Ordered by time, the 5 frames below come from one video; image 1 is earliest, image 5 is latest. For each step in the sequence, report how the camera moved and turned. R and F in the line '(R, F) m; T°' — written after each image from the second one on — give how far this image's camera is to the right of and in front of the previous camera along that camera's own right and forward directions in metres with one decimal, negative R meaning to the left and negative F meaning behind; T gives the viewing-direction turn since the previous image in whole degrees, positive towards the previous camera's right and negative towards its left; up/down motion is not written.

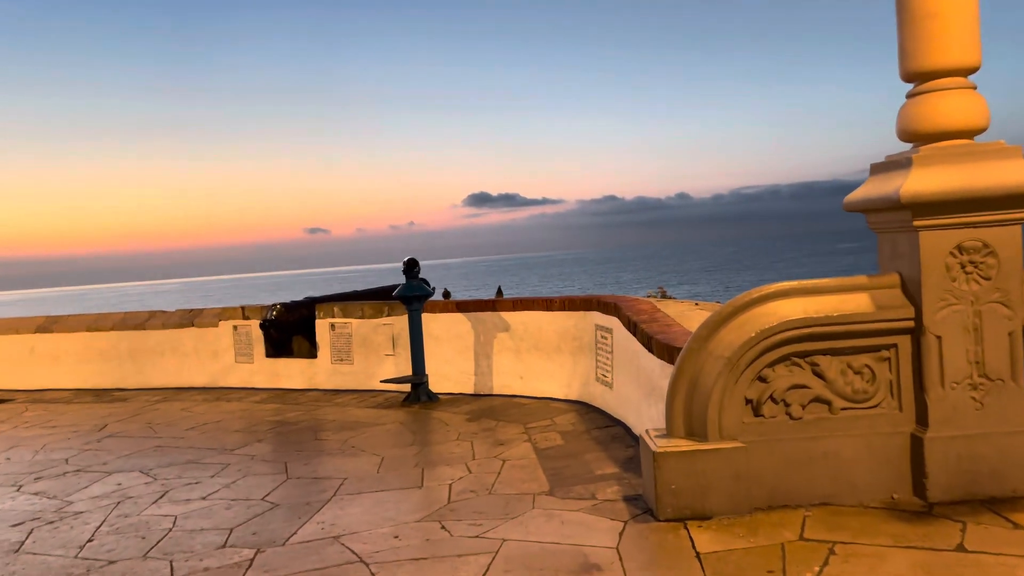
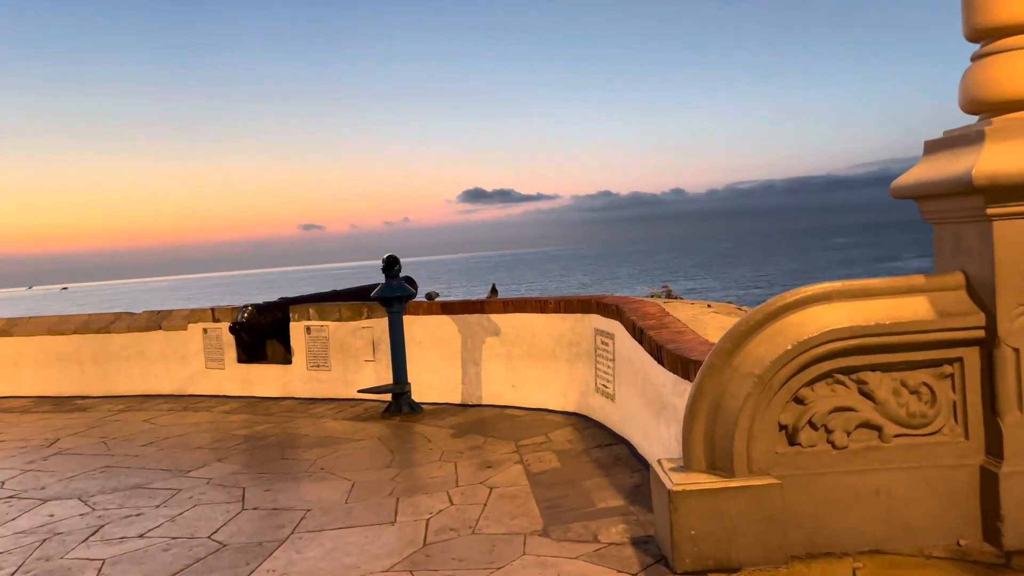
(0.0, +0.6) m; 0°
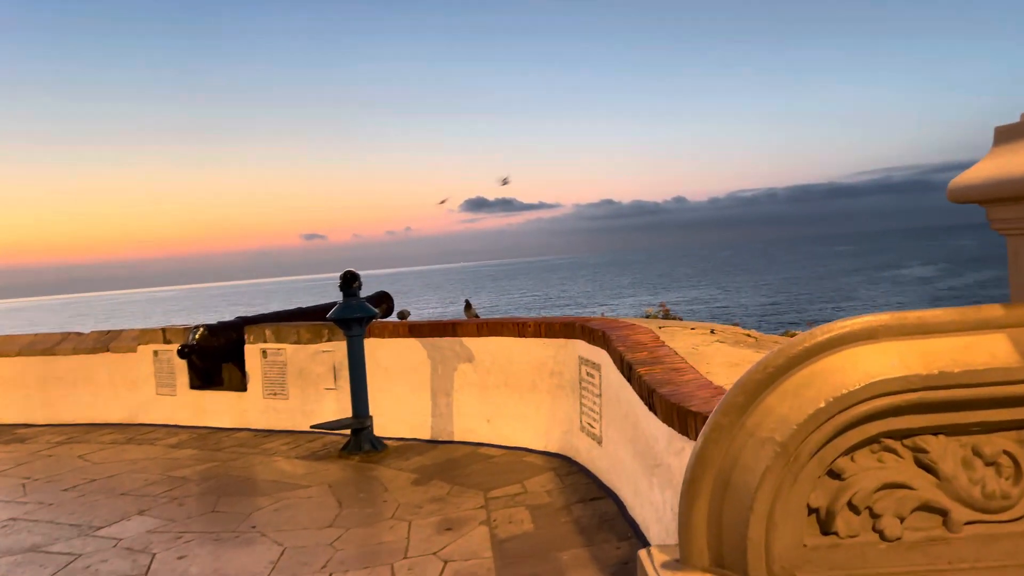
(+0.2, +0.8) m; 0°
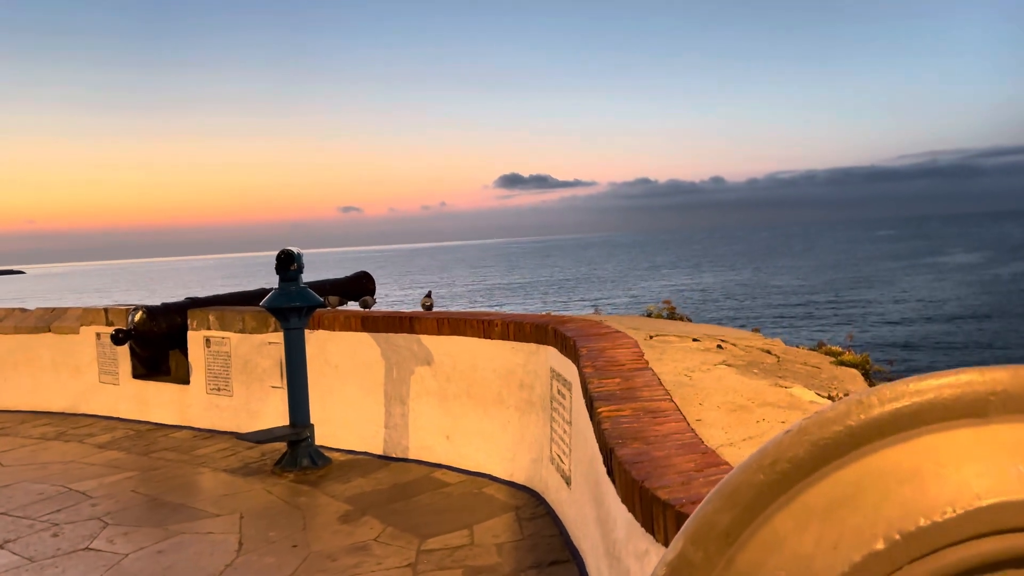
(+0.4, +1.0) m; -2°
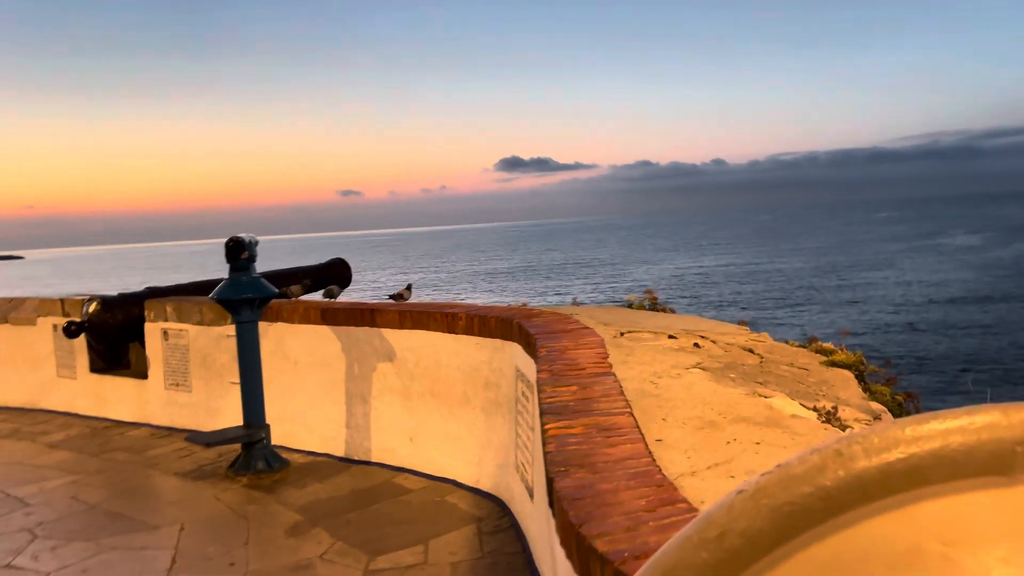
(+0.2, +0.3) m; 0°
